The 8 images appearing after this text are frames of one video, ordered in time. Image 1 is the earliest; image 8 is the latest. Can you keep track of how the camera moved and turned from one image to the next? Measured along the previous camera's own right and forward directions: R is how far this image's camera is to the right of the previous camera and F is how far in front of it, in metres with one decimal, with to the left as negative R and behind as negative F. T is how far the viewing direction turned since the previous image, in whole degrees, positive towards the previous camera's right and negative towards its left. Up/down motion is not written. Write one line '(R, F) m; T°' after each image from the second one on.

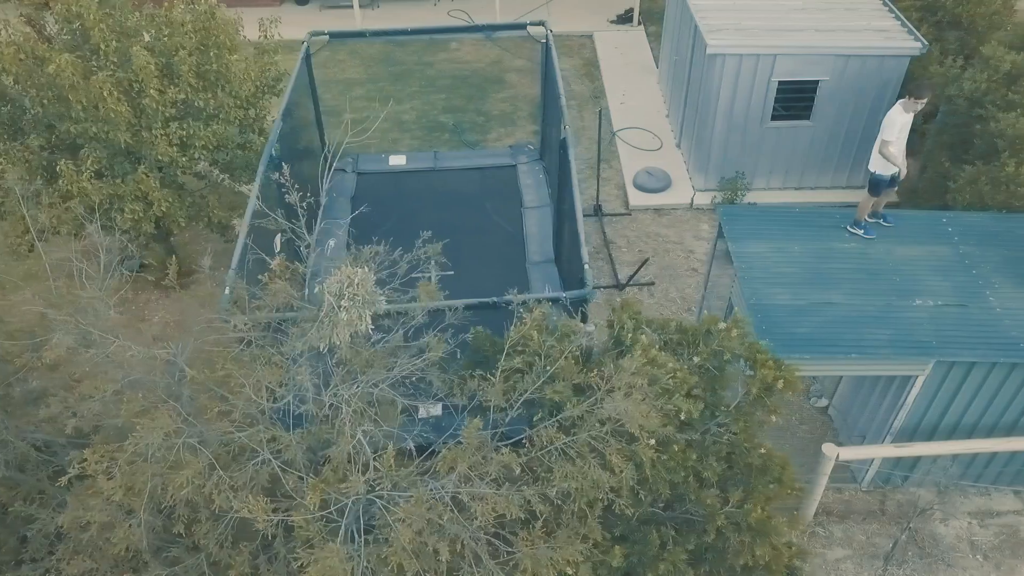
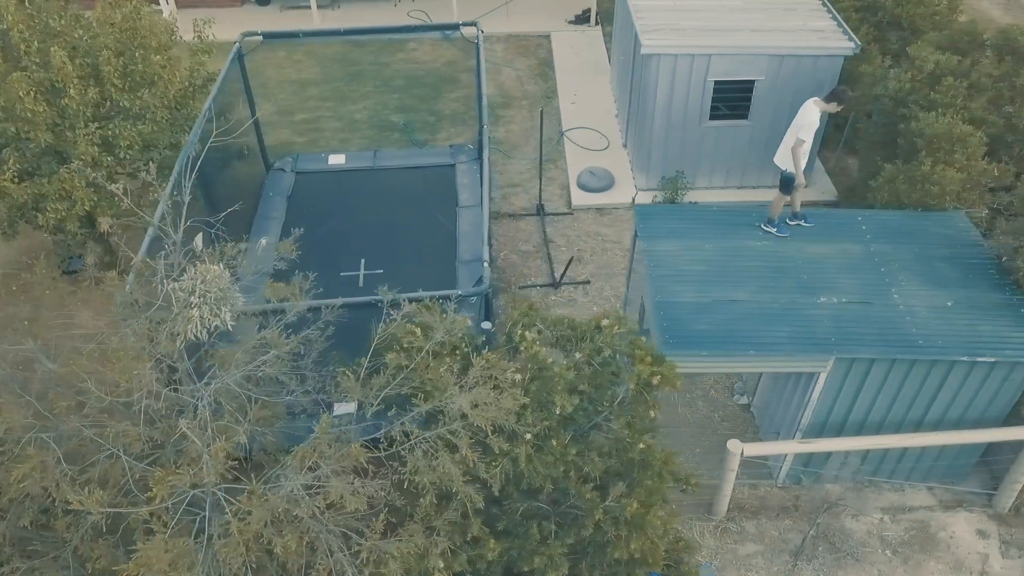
(+0.6, -0.1) m; 0°
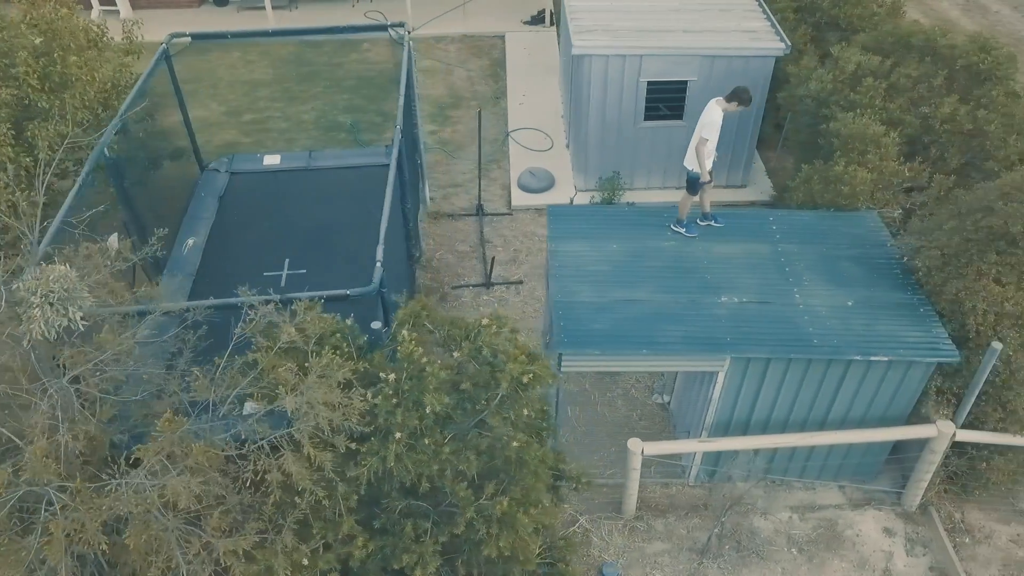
(+0.6, 0.0) m; 0°
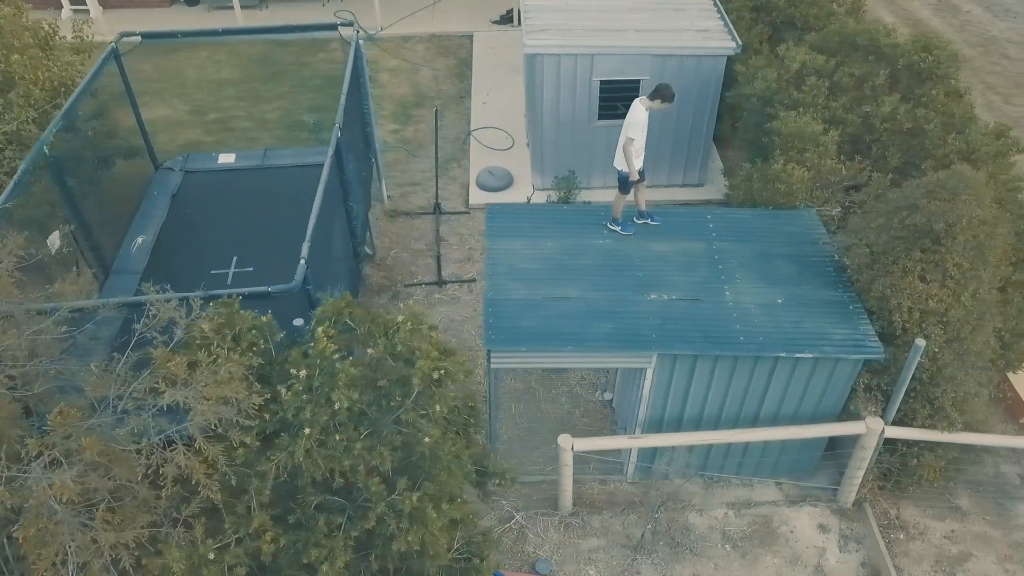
(+0.4, 0.0) m; 0°
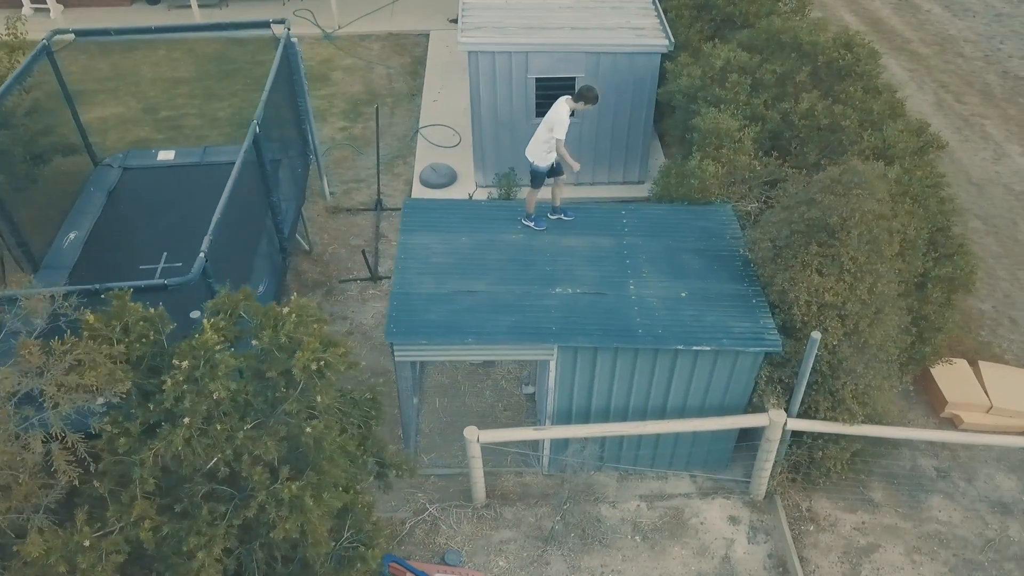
(+0.6, -0.1) m; 0°
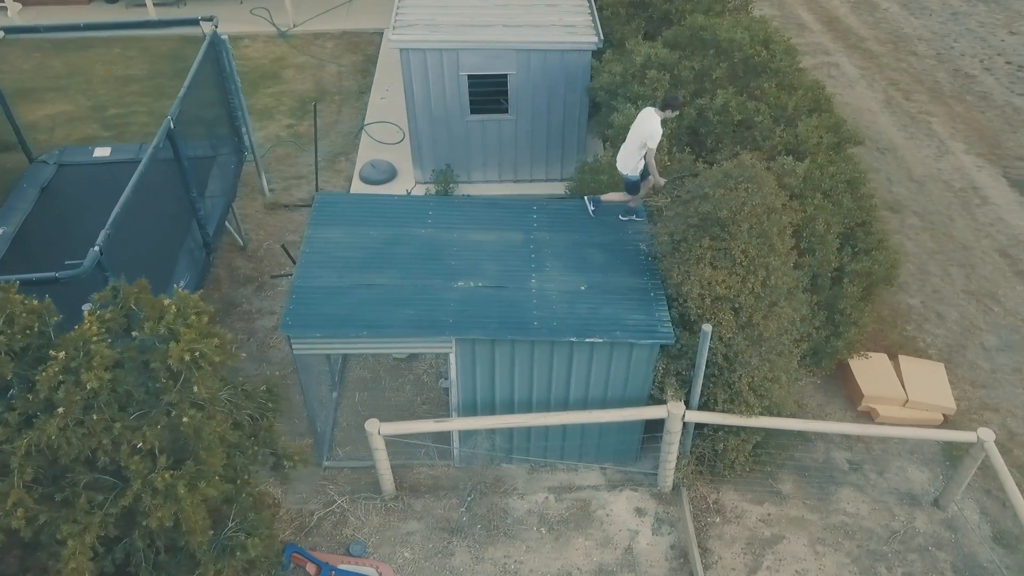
(+0.7, -0.1) m; 0°
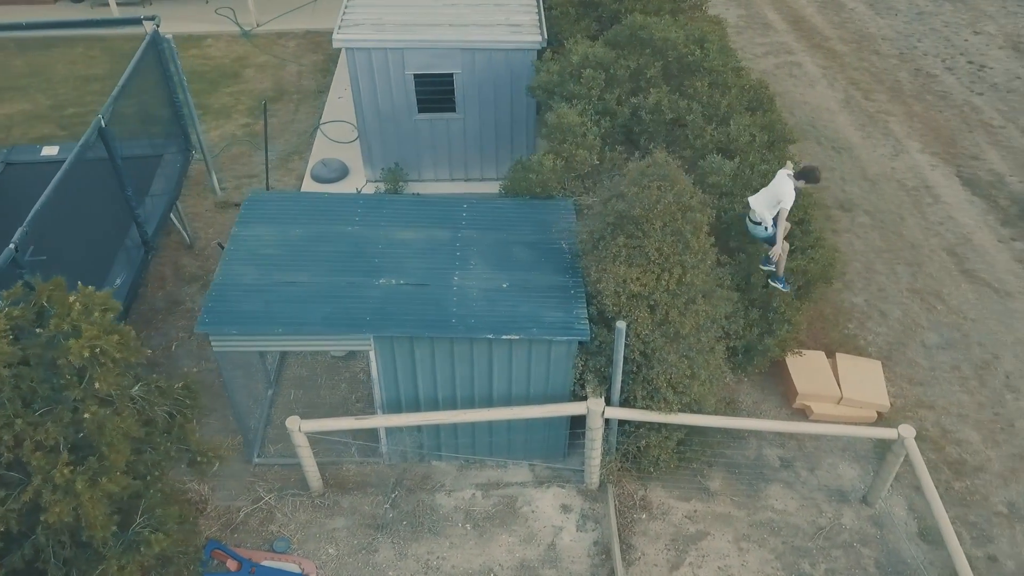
(+0.5, 0.0) m; 0°
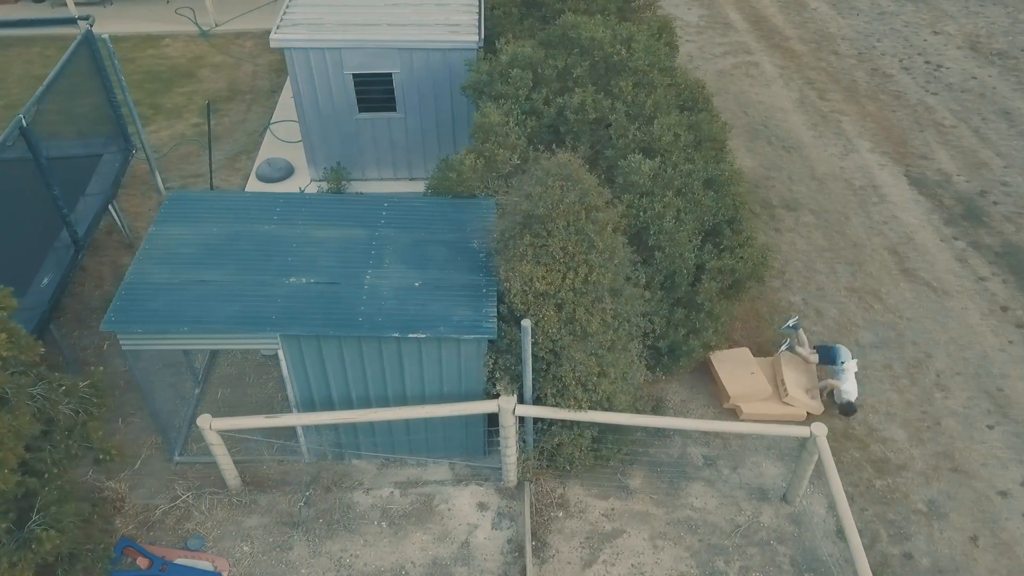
(+0.6, 0.0) m; 0°
